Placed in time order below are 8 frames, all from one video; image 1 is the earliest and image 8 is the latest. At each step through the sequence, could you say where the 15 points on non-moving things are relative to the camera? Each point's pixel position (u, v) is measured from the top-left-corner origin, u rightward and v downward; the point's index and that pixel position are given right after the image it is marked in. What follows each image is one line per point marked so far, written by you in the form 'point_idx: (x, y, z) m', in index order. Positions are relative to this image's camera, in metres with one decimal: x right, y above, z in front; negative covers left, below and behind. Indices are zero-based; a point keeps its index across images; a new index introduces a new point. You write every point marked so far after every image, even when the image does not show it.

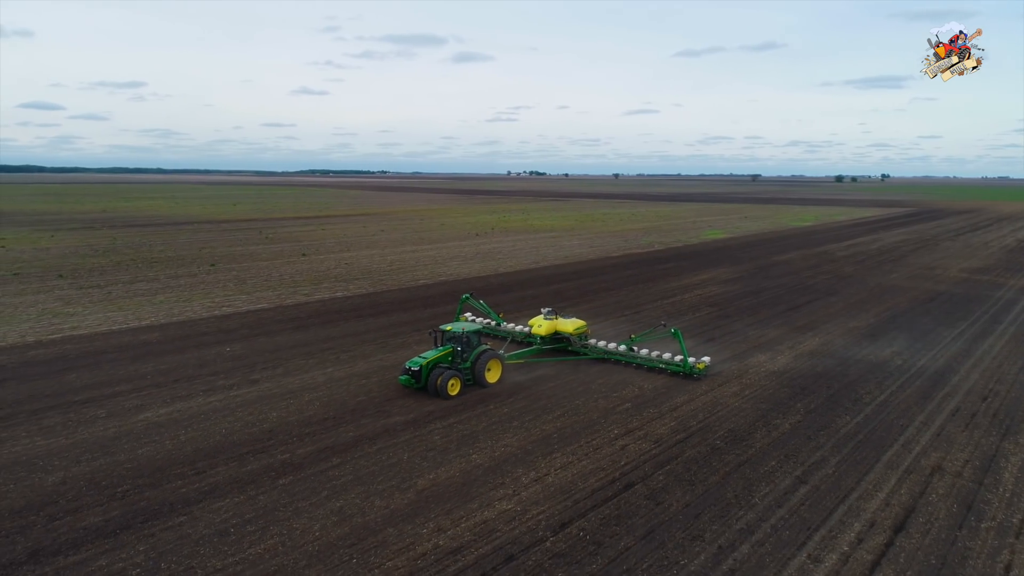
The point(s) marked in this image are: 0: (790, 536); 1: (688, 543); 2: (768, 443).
0: (+3.3, -2.9, +8.4) m
1: (+2.1, -2.9, +8.2) m
2: (+4.1, -2.4, +11.3) m
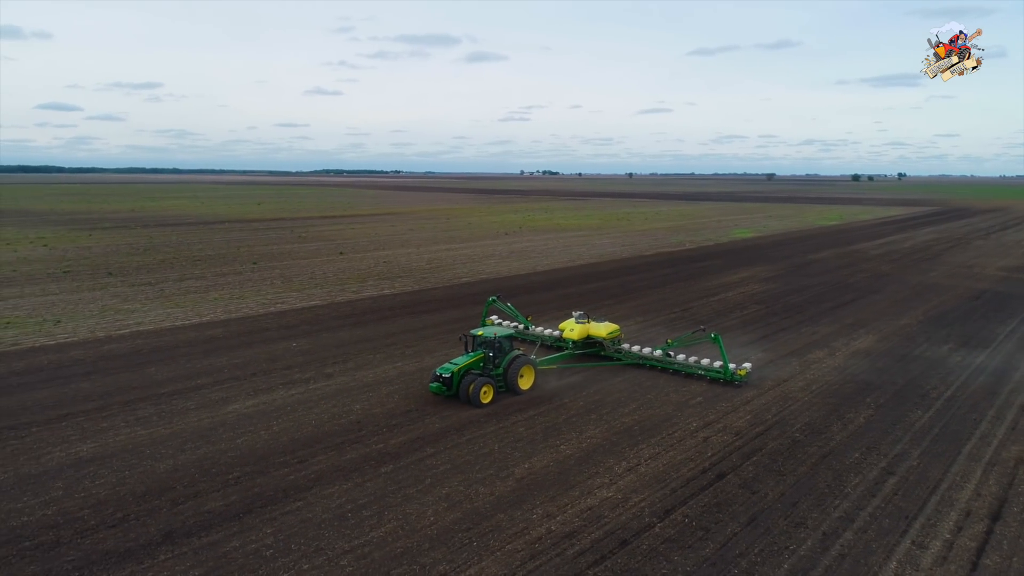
0: (+4.6, -2.9, +8.7) m
1: (+3.4, -2.9, +8.5) m
2: (+5.4, -2.4, +11.5) m
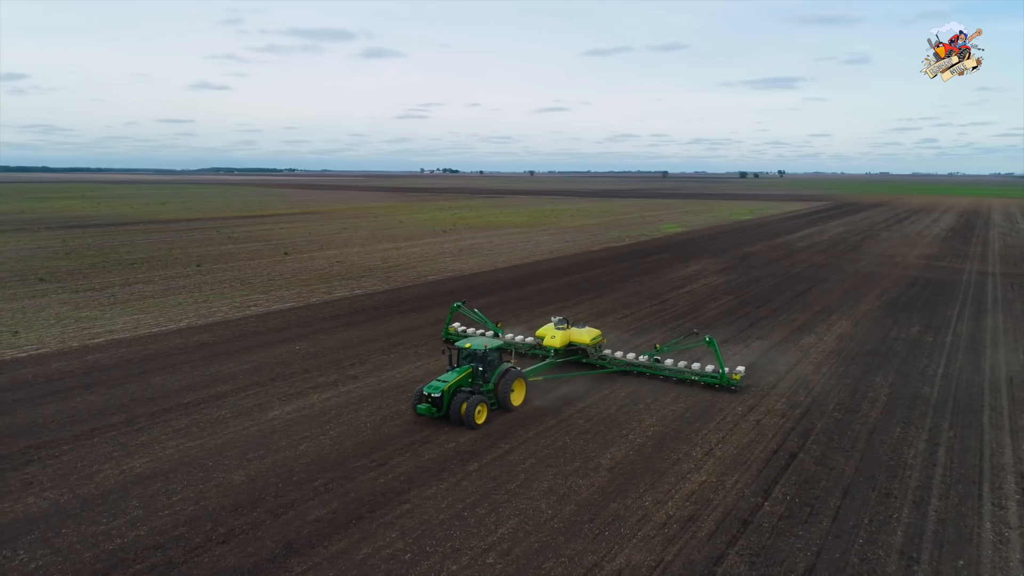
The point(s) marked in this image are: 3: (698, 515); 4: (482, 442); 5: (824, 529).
0: (+6.0, -2.7, +9.4) m
1: (+4.8, -2.7, +9.1) m
2: (+6.4, -2.2, +12.4) m
3: (+2.3, -2.7, +8.7) m
4: (-0.4, -2.4, +10.9) m
5: (+3.7, -2.8, +8.4) m
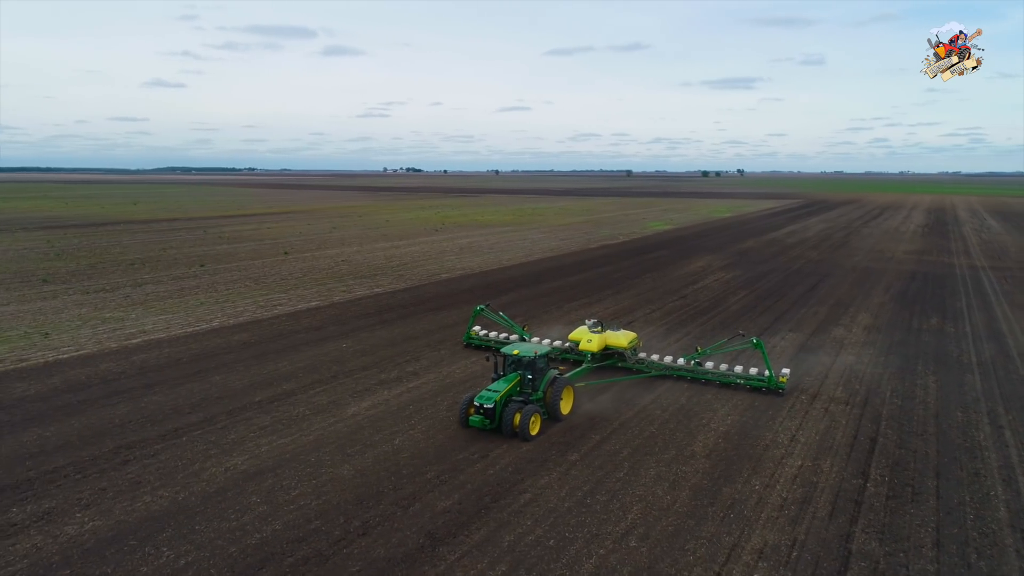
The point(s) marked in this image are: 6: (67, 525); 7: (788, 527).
0: (+7.4, -2.5, +10.0) m
1: (+6.2, -2.6, +9.6) m
2: (+7.7, -2.0, +13.0) m
3: (+3.7, -2.6, +9.0) m
4: (+0.9, -2.3, +11.2) m
5: (+5.2, -2.7, +8.8) m
6: (-5.1, -2.7, +8.3) m
7: (+3.2, -2.8, +8.3) m
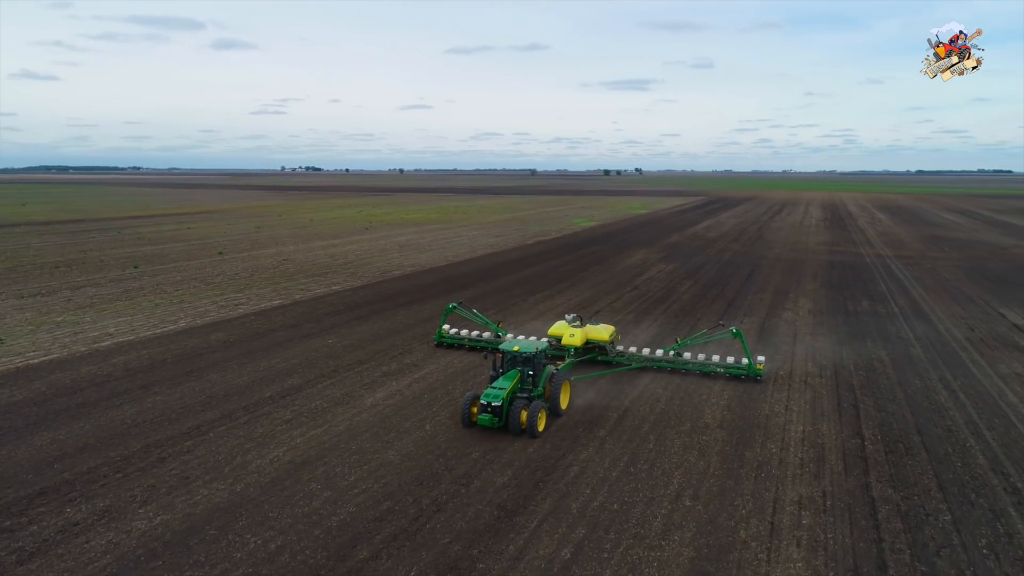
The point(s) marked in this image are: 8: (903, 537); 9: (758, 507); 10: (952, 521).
0: (+7.9, -2.2, +11.6) m
1: (+6.7, -2.2, +11.0) m
2: (+7.7, -1.7, +14.6) m
3: (+4.4, -2.4, +10.1) m
4: (+1.3, -2.1, +11.9) m
5: (+5.8, -2.4, +10.1) m
6: (-4.3, -2.7, +8.2) m
7: (+3.9, -2.5, +9.3) m
8: (+4.3, -2.7, +7.9) m
9: (+3.0, -2.6, +8.6) m
10: (+5.1, -2.7, +8.3) m
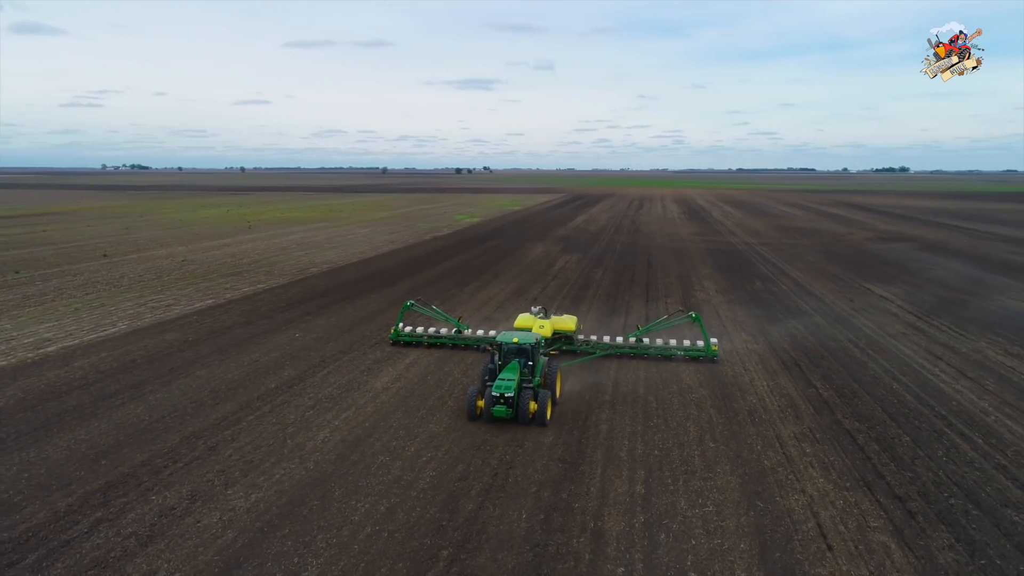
0: (+7.9, -1.6, +14.3) m
1: (+6.9, -1.7, +13.5) m
2: (+7.1, -1.1, +17.2) m
3: (+4.7, -1.9, +12.1) m
4: (+1.4, -1.8, +13.2) m
5: (+6.2, -1.9, +12.4) m
6: (-3.3, -2.5, +8.5) m
7: (+4.5, -2.1, +11.3) m
8: (+5.2, -2.3, +10.0) m
9: (+3.7, -2.2, +10.4) m
10: (+5.9, -2.2, +10.5) m
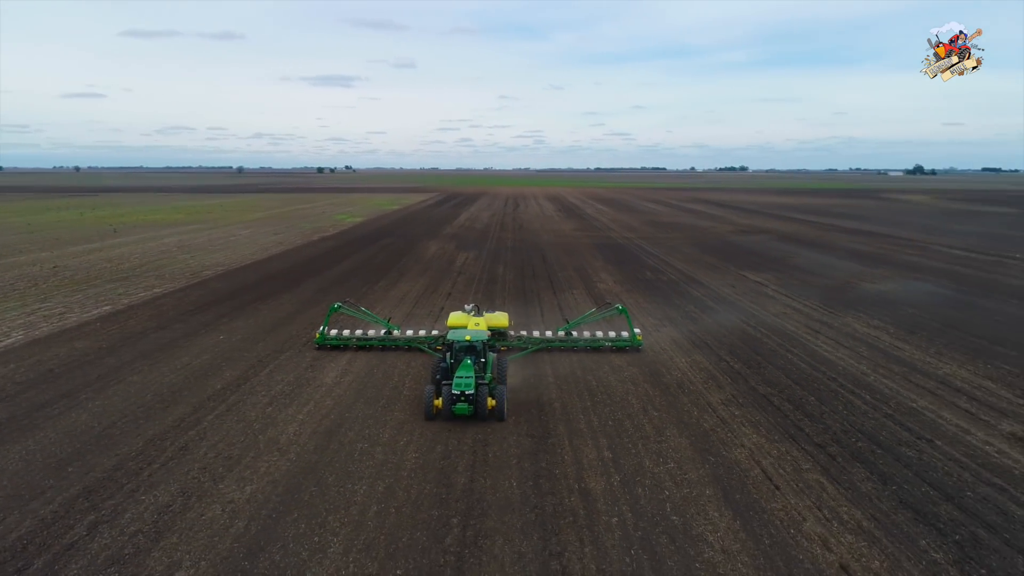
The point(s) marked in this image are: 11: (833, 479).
0: (+6.5, -1.3, +16.4) m
1: (+5.7, -1.4, +15.4) m
2: (+5.2, -0.8, +19.1) m
3: (+3.8, -1.7, +13.7) m
4: (+0.3, -1.6, +14.2) m
5: (+5.2, -1.6, +14.2) m
6: (-3.5, -2.5, +8.7) m
7: (+3.7, -1.8, +12.8) m
8: (+4.6, -2.0, +11.7) m
9: (+3.1, -2.0, +11.8) m
10: (+5.2, -1.9, +12.3) m
11: (+4.1, -2.4, +9.2) m
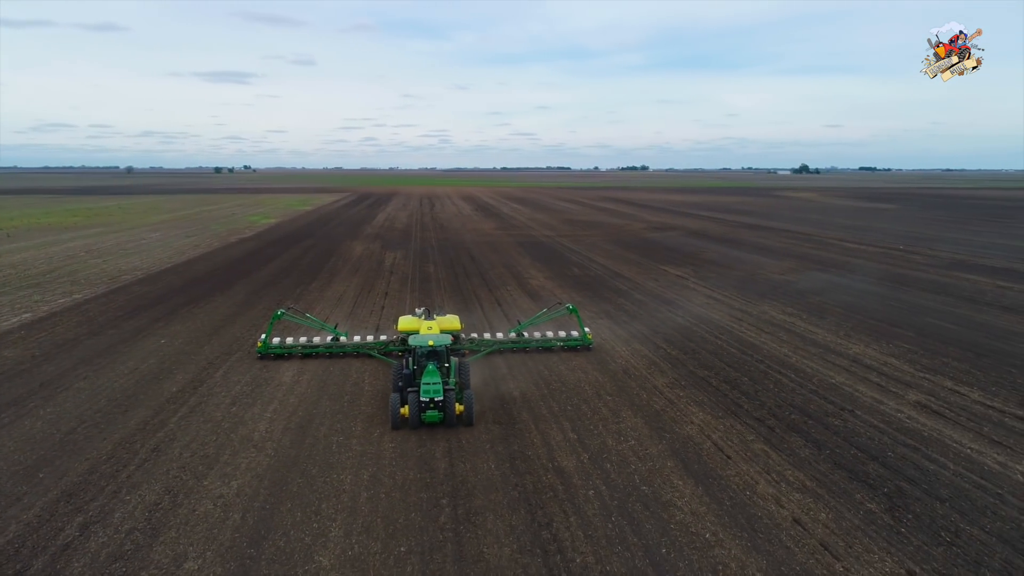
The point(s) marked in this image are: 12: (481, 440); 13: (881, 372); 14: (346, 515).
0: (+5.2, -1.0, +17.7) m
1: (+4.5, -1.2, +16.7) m
2: (+3.6, -0.6, +20.2) m
3: (+2.9, -1.5, +14.7) m
4: (-0.7, -1.5, +14.7) m
5: (+4.2, -1.4, +15.4) m
6: (-3.7, -2.5, +8.8) m
7: (+2.9, -1.7, +13.8) m
8: (+4.0, -1.8, +12.8) m
9: (+2.4, -1.8, +12.8) m
10: (+4.4, -1.7, +13.5) m
11: (+3.7, -2.3, +10.2) m
12: (-0.4, -2.2, +10.5) m
13: (+7.2, -1.7, +14.1) m
14: (-1.9, -2.6, +8.2) m
